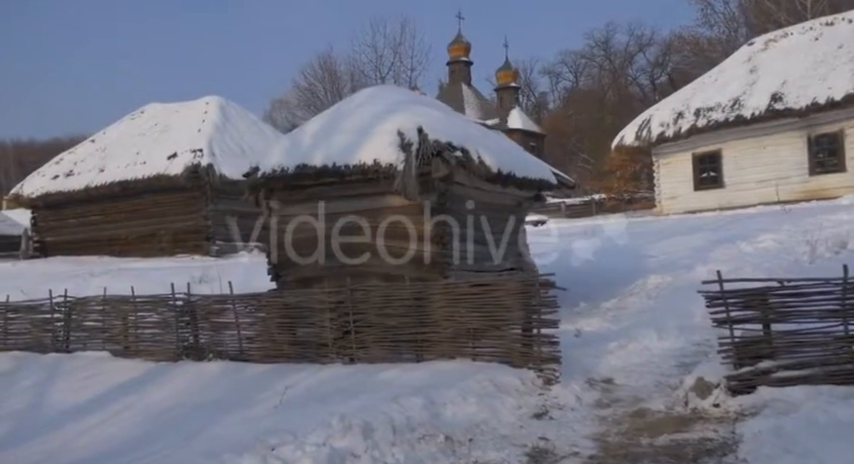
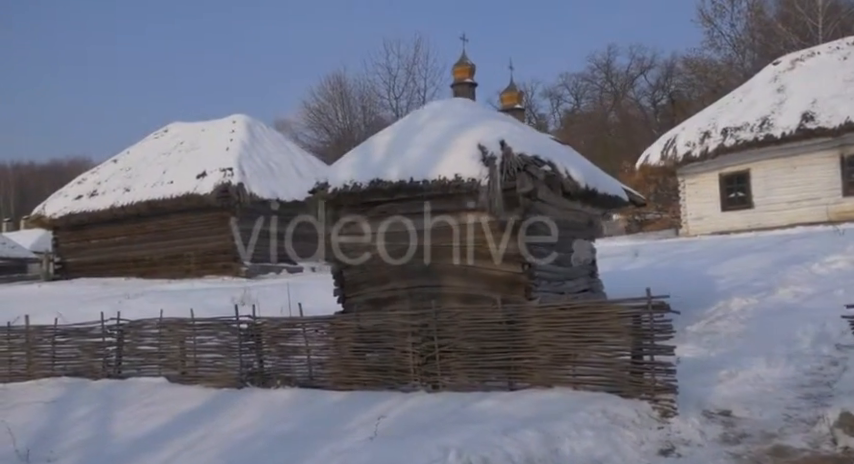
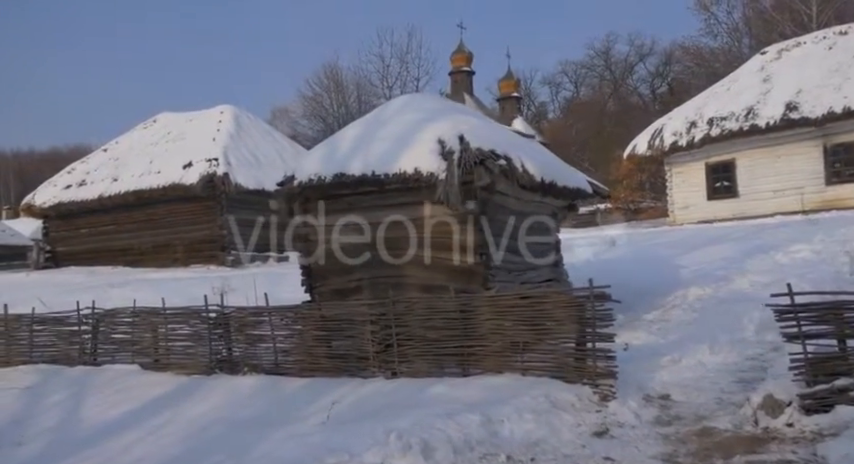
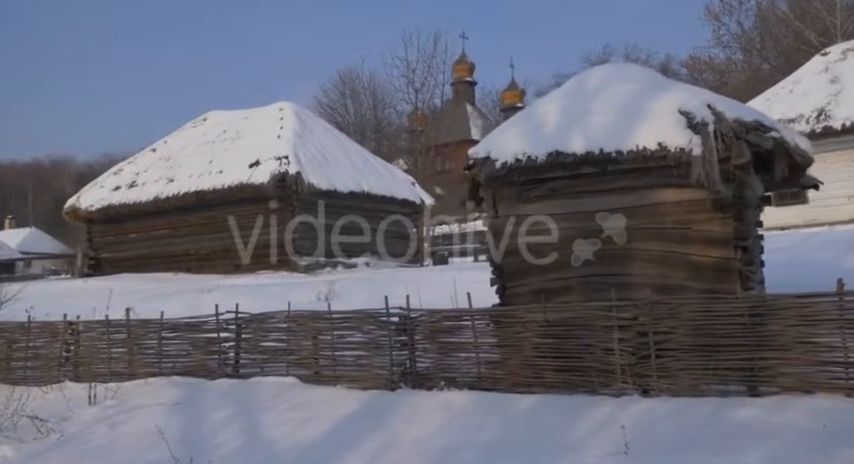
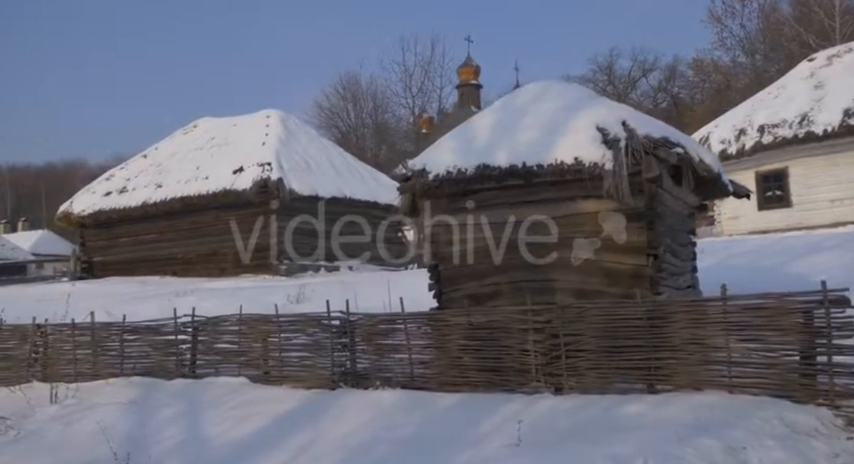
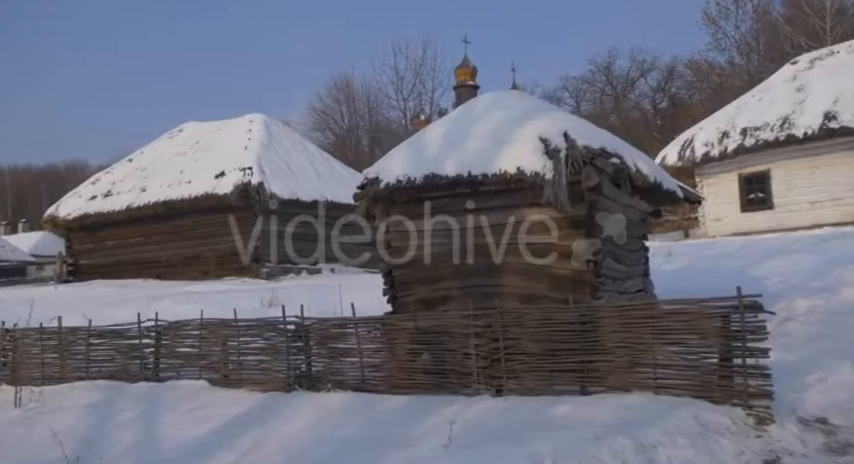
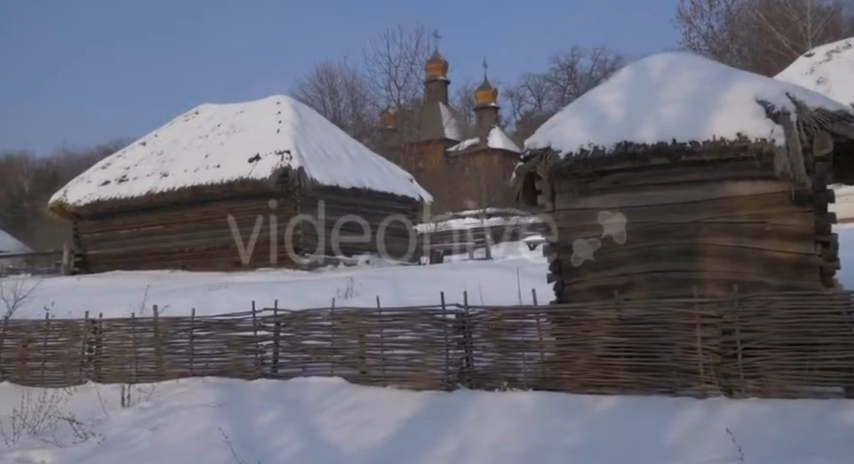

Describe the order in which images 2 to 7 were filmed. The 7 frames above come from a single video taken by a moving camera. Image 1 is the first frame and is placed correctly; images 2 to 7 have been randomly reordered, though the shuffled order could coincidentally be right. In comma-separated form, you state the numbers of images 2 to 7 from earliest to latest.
3, 2, 6, 5, 4, 7
